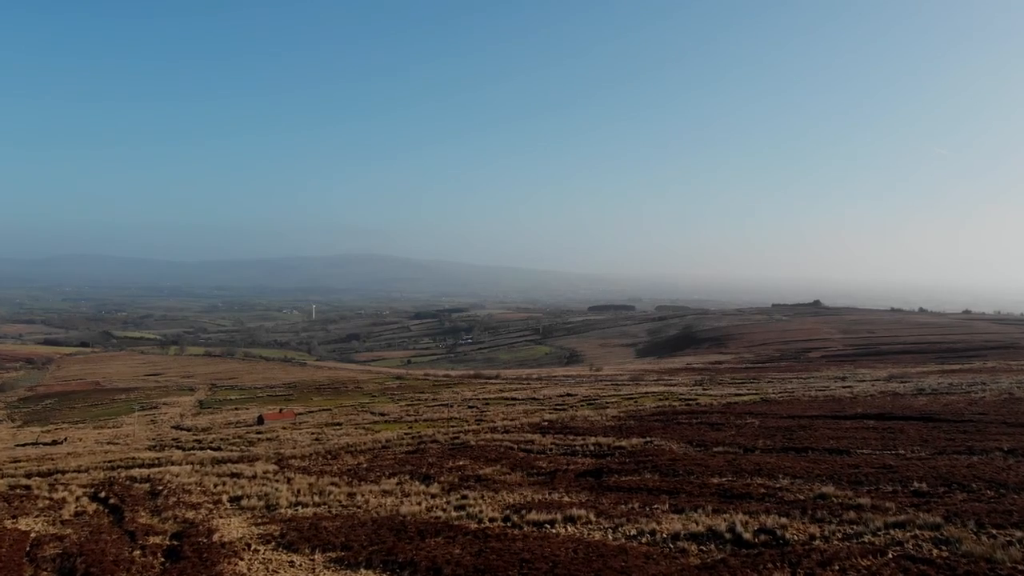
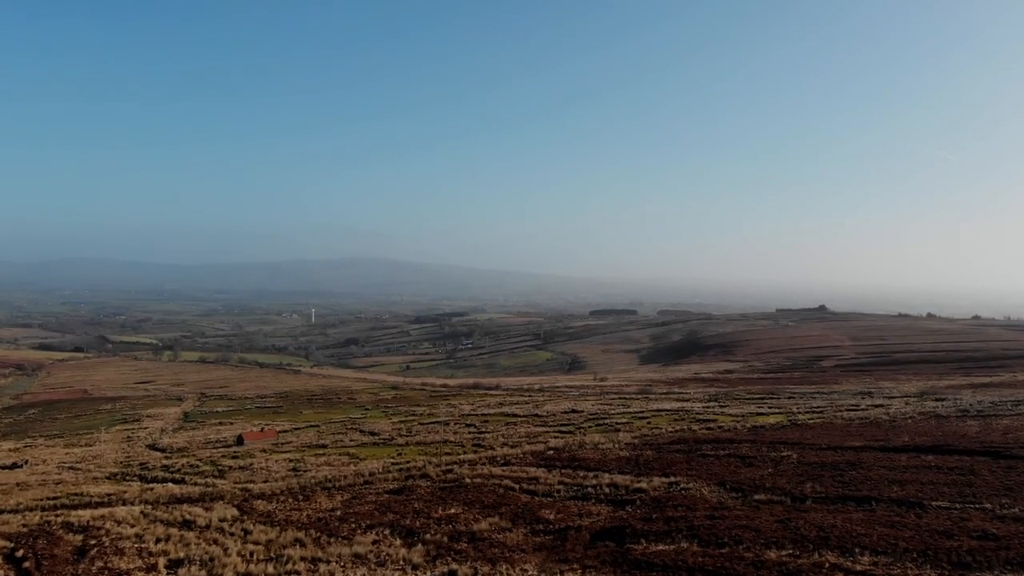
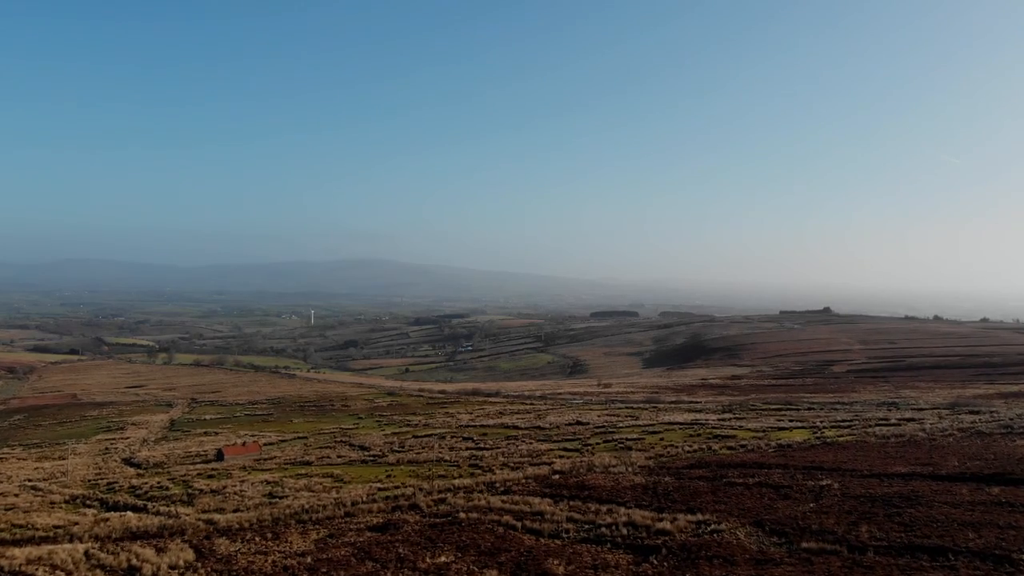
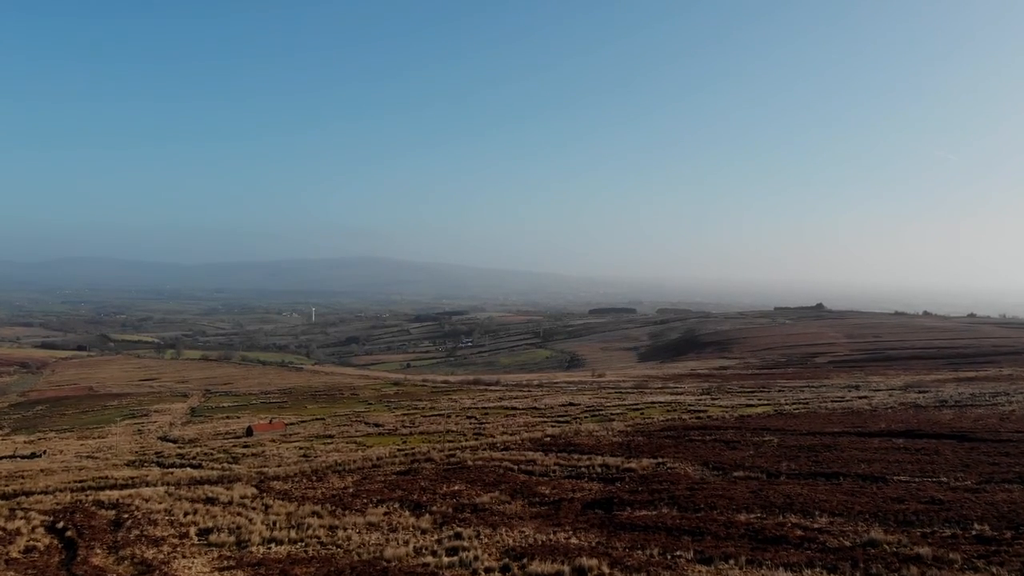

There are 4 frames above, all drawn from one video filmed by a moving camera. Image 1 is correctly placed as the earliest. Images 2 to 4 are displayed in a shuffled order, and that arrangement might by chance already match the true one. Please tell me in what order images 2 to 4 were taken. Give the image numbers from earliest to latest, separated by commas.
4, 2, 3
